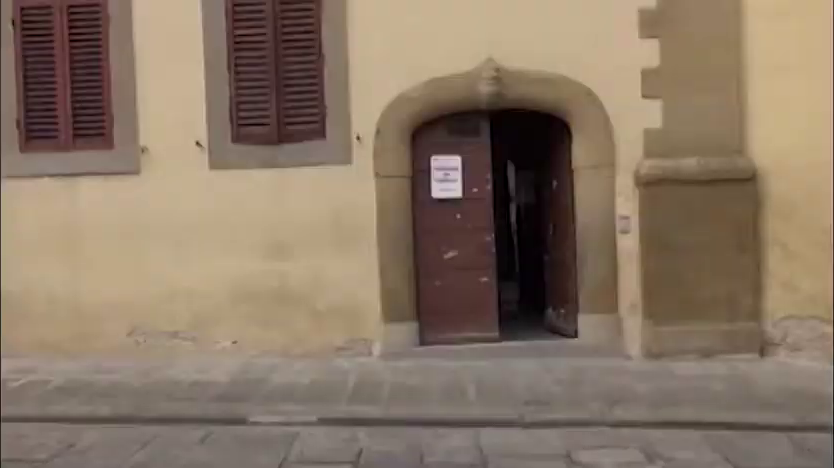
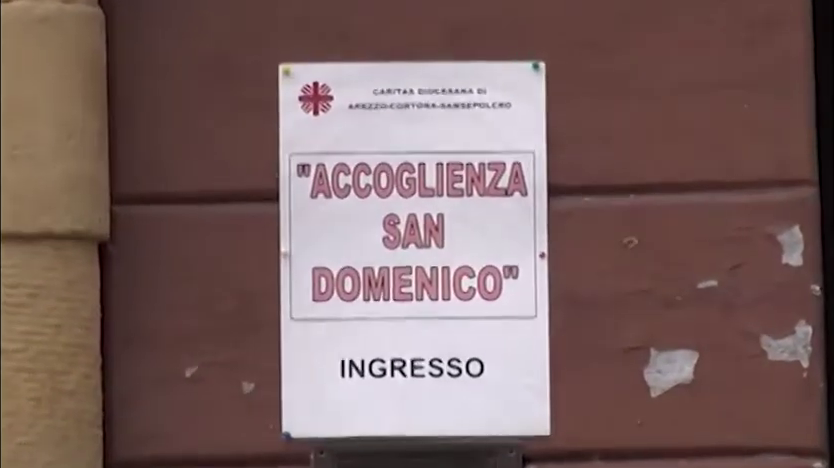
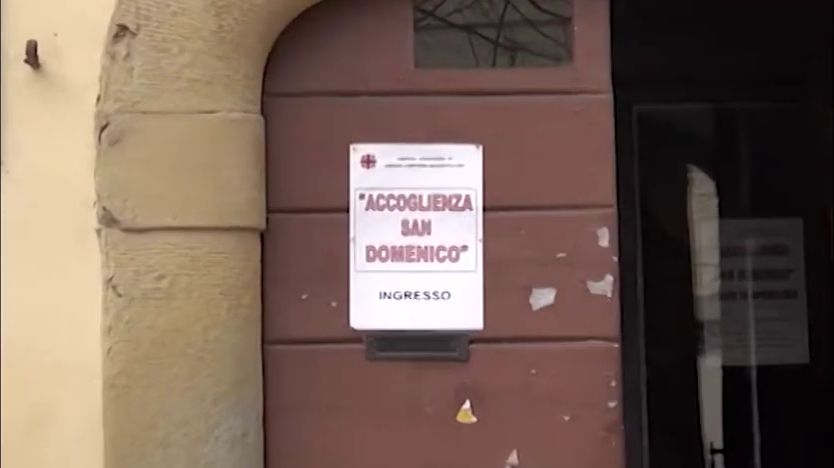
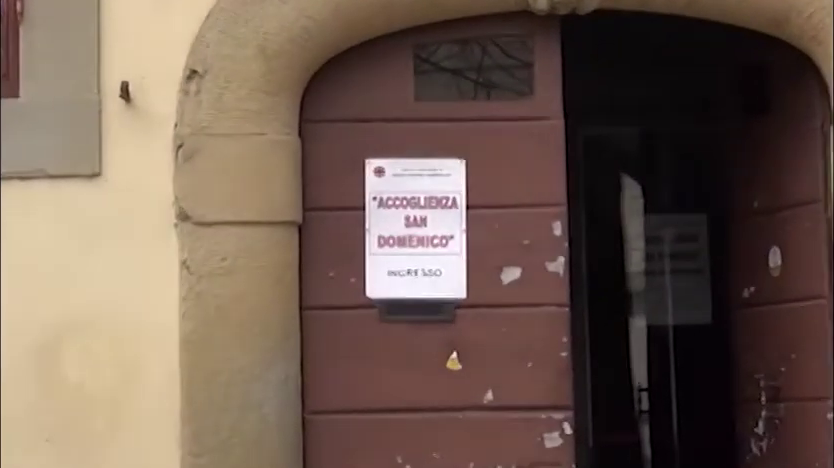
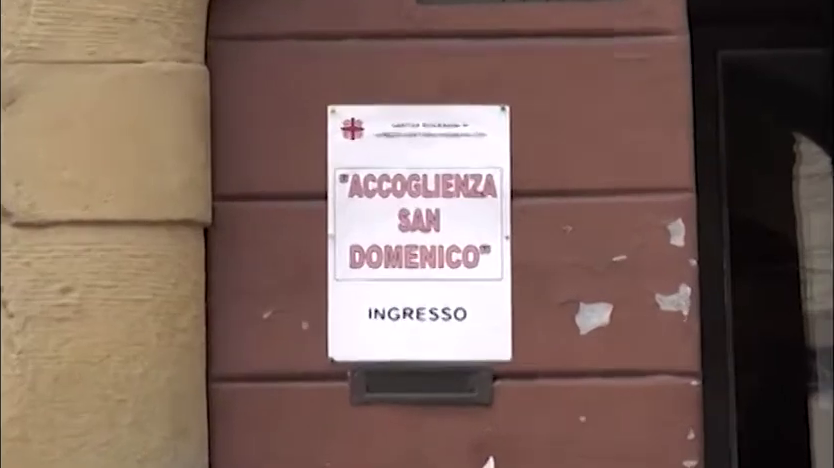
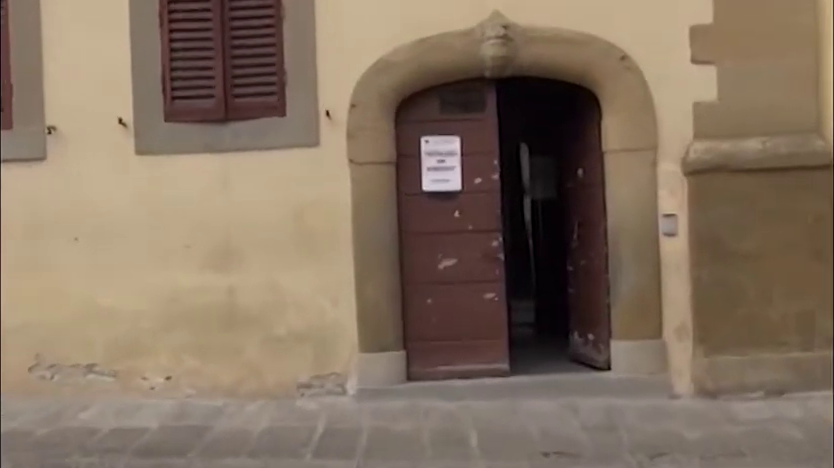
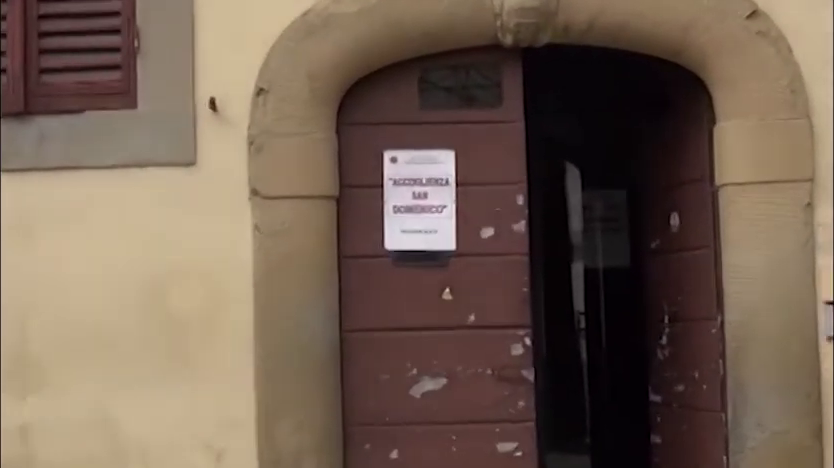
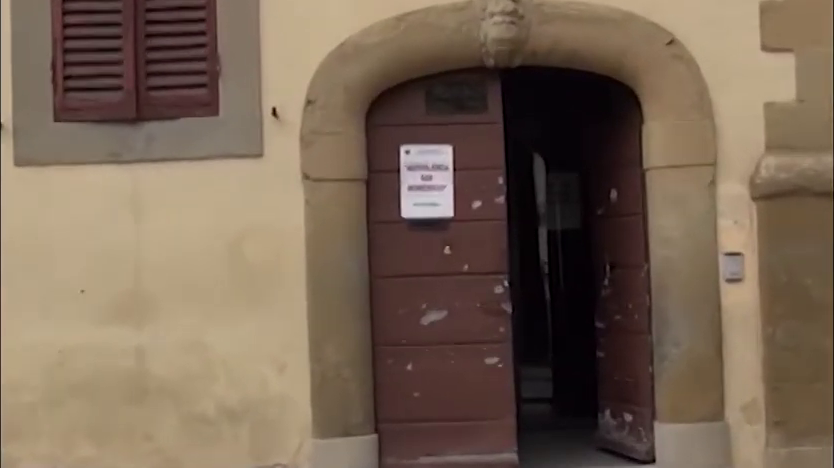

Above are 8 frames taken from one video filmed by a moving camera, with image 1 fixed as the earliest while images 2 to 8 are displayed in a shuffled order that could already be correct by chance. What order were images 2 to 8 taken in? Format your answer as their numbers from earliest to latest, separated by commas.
6, 8, 7, 4, 3, 5, 2
